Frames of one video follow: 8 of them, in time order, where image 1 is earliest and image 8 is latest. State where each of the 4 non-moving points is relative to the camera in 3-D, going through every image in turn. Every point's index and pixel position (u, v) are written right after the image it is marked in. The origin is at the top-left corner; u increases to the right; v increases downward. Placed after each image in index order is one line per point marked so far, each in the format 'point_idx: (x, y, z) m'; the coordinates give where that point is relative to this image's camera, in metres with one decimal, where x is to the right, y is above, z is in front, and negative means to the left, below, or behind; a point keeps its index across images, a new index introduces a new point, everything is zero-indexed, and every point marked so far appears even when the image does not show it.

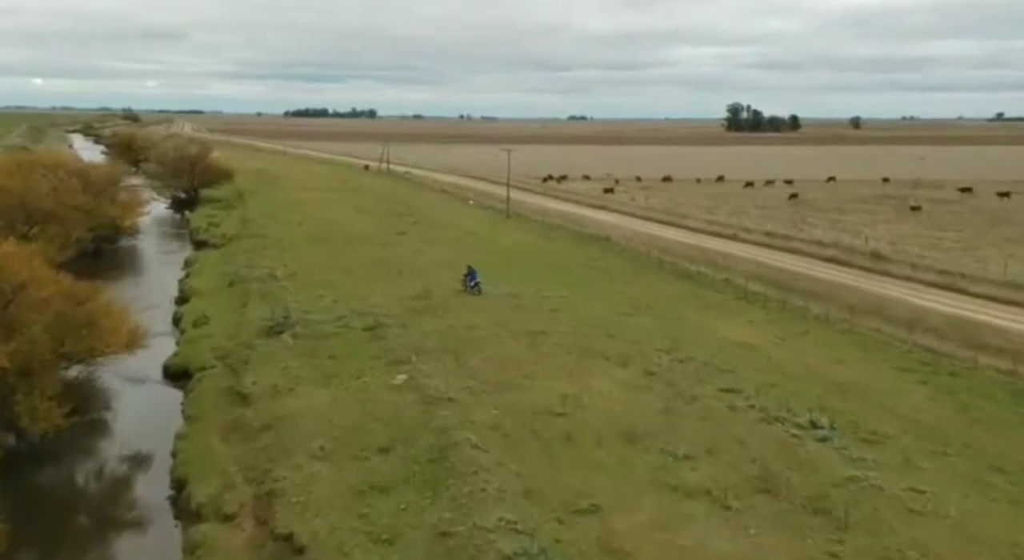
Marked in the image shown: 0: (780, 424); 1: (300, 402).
0: (+4.2, -2.3, +16.4) m
1: (-3.9, -2.2, +19.1) m
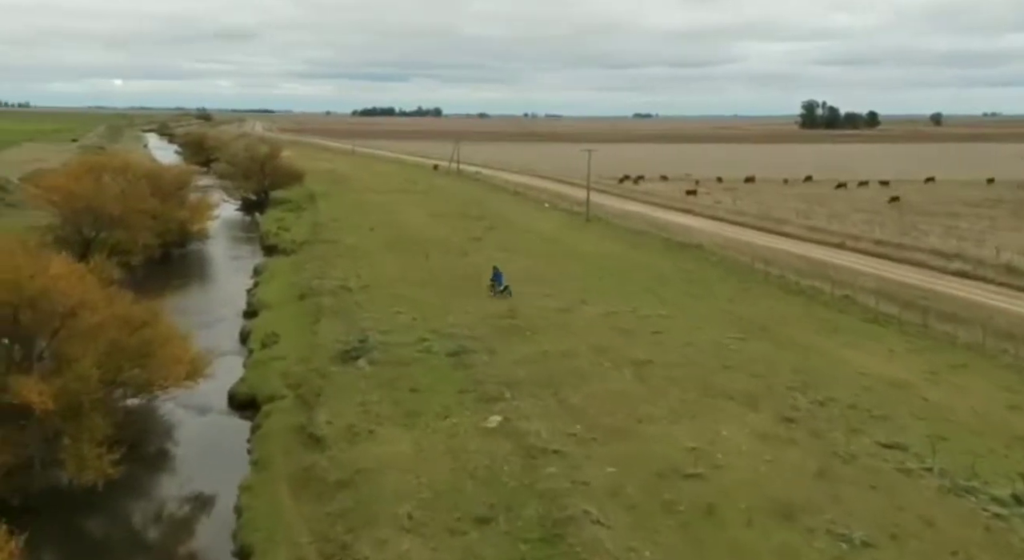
0: (+5.9, -2.8, +13.3) m
1: (-2.1, -2.7, +16.5) m
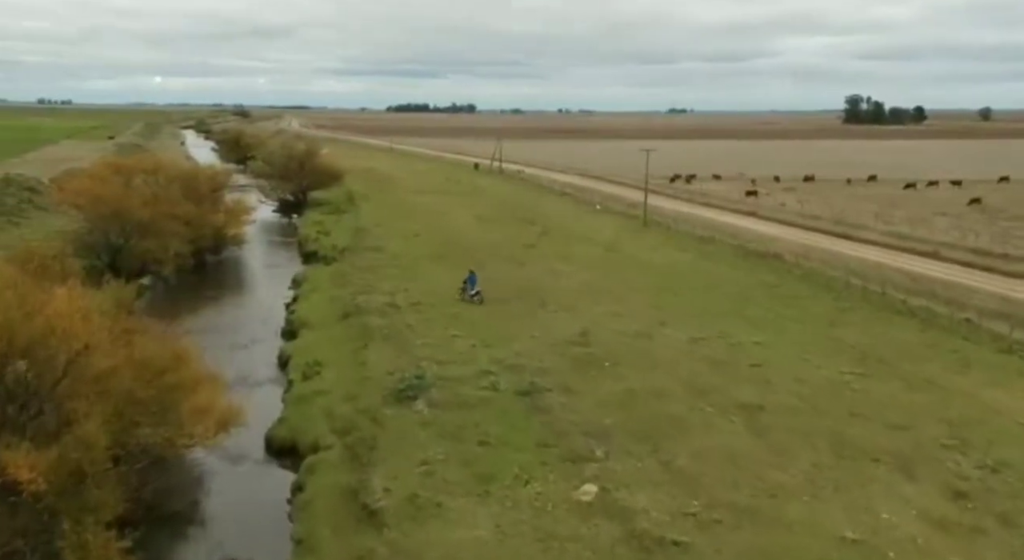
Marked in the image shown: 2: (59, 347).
0: (+7.1, -3.3, +9.8) m
1: (-0.8, -3.2, +13.3) m
2: (-5.9, -0.9, +13.6) m
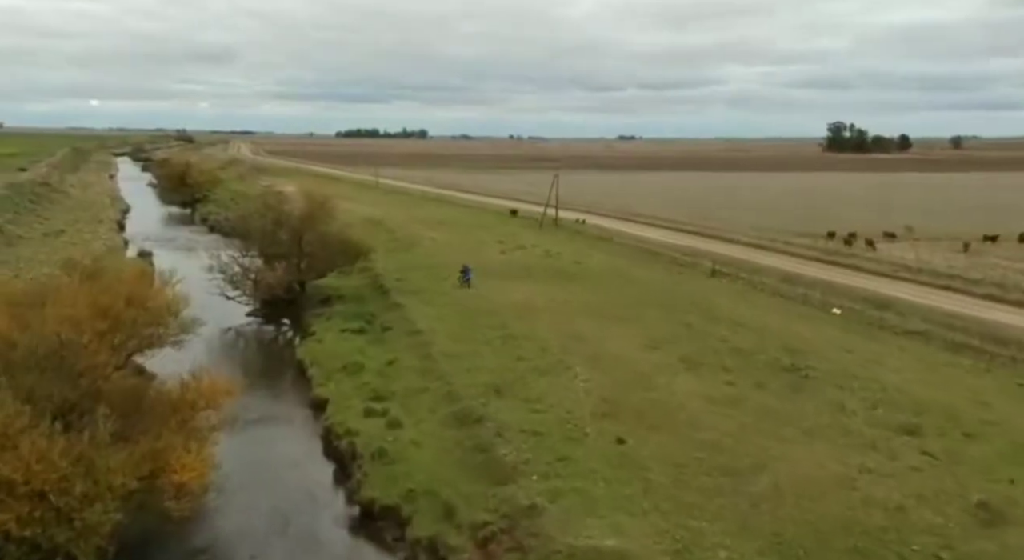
0: (+11.9, -6.0, -5.7) m
1: (+3.9, -6.0, -2.6) m
2: (-1.3, -3.6, -2.6) m
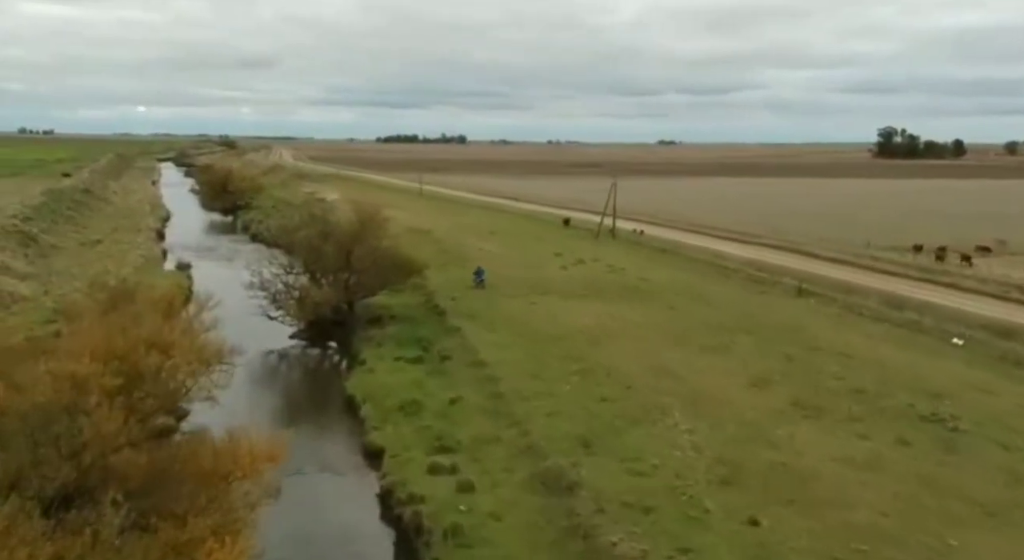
0: (+12.2, -6.3, -8.4) m
1: (+4.3, -6.3, -5.0) m
2: (-0.9, -3.9, -4.8) m
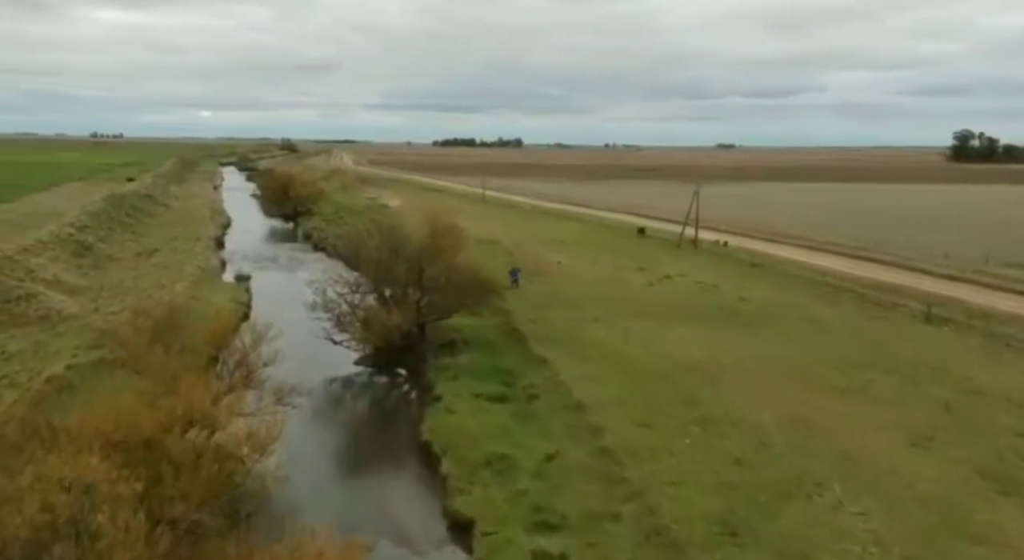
0: (+12.2, -6.7, -11.5) m
1: (+4.5, -6.6, -7.7) m
2: (-0.7, -4.3, -7.2) m
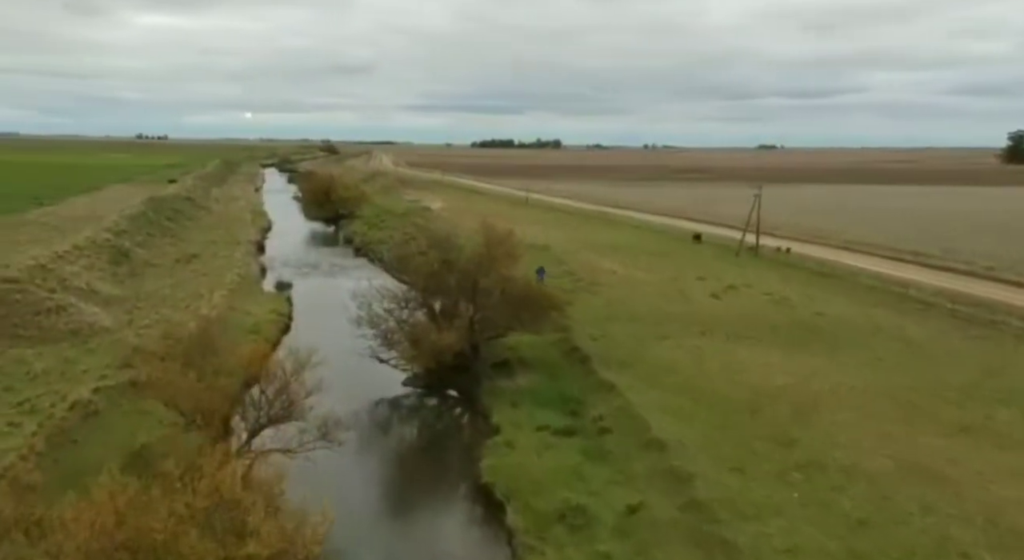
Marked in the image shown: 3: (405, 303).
0: (+12.1, -7.0, -13.6) m
1: (+4.5, -6.9, -9.5) m
2: (-0.6, -4.5, -8.8) m
3: (-2.0, -0.4, +19.7) m
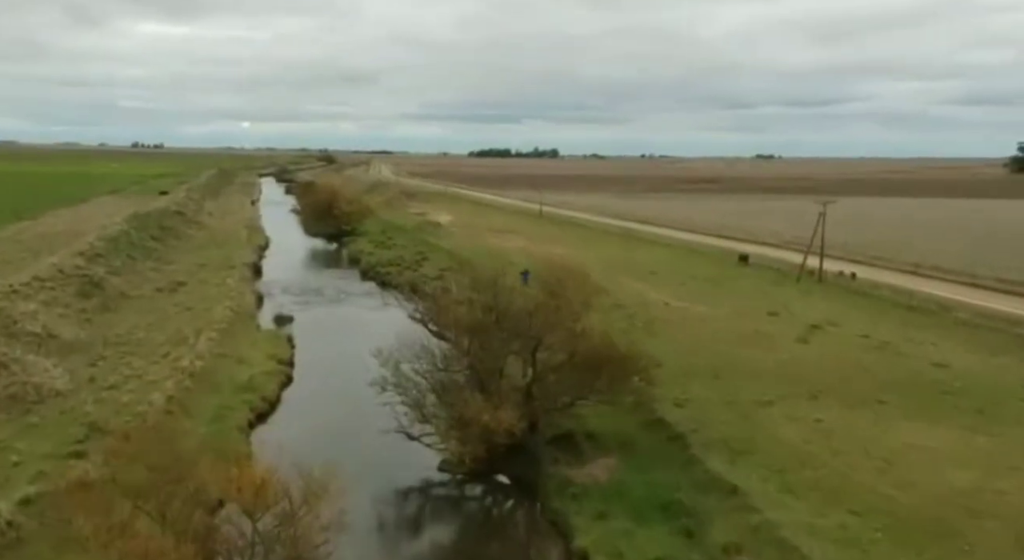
0: (+13.1, -7.5, -18.0) m
1: (+5.6, -7.4, -14.0) m
2: (+0.5, -5.0, -13.2) m
3: (-1.0, -1.2, +15.3) m
